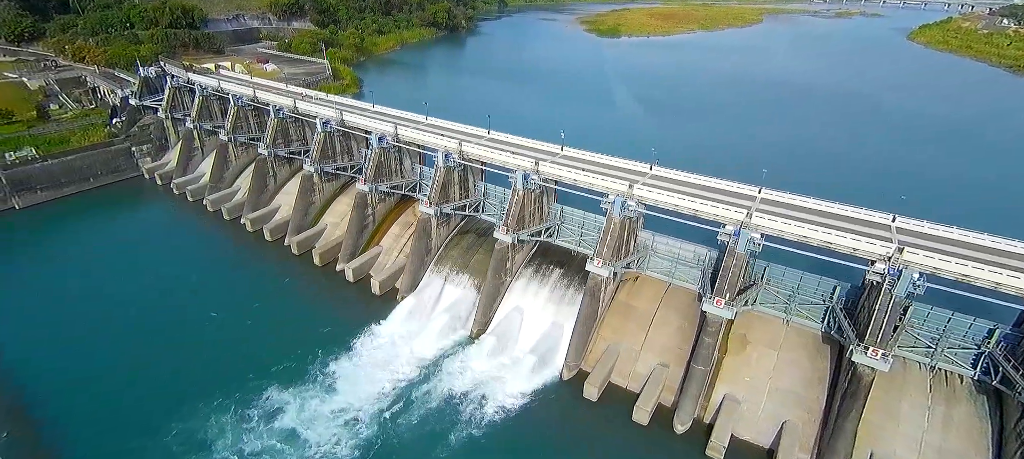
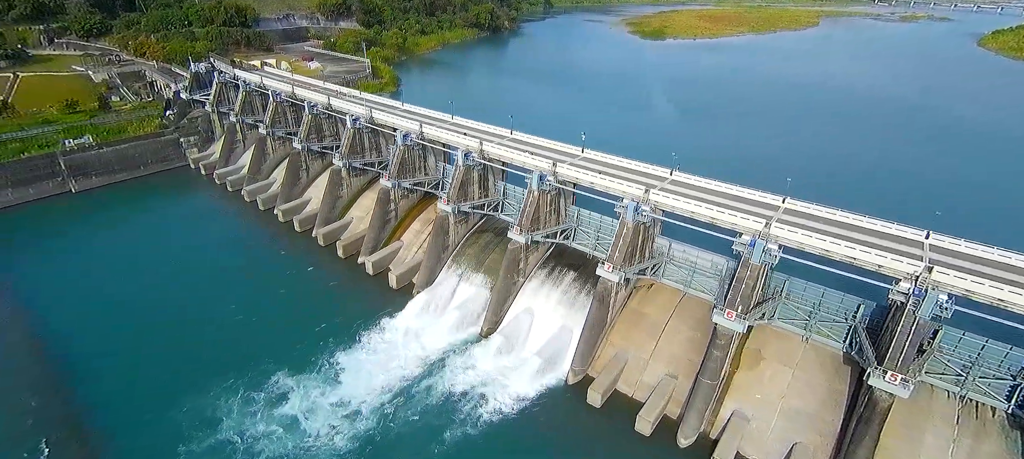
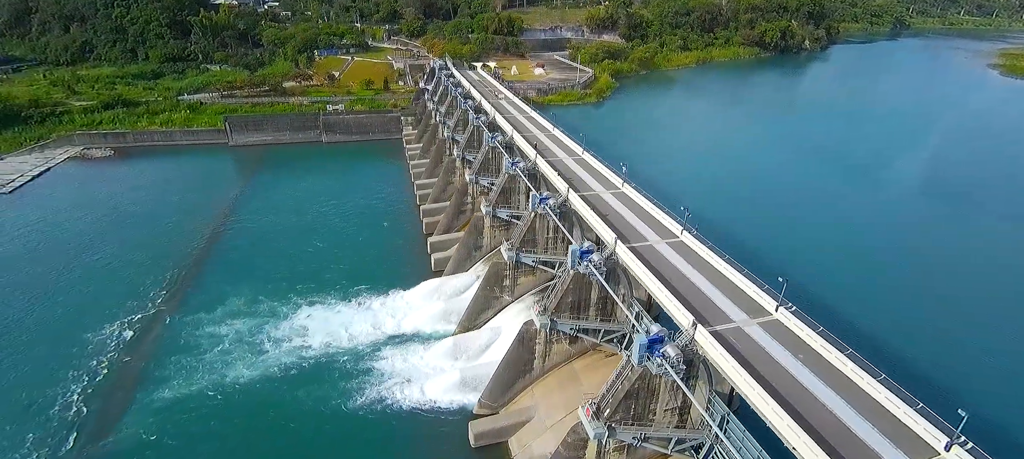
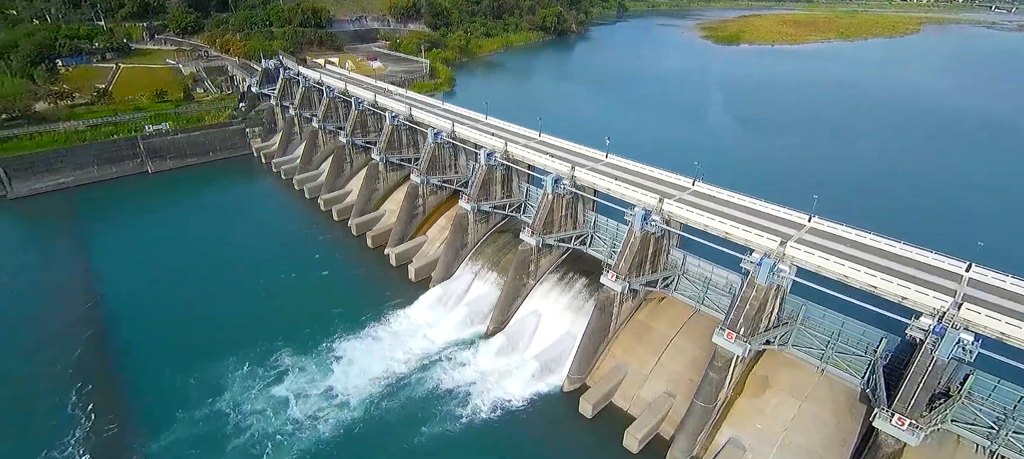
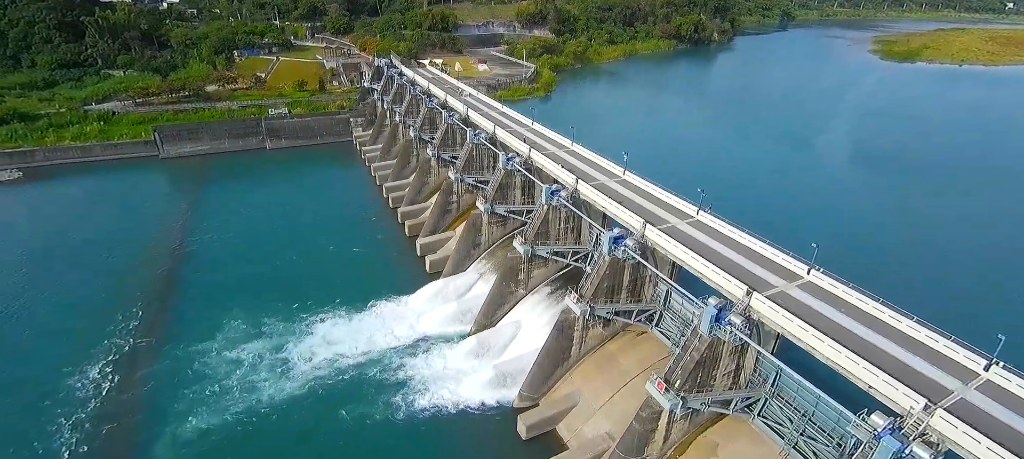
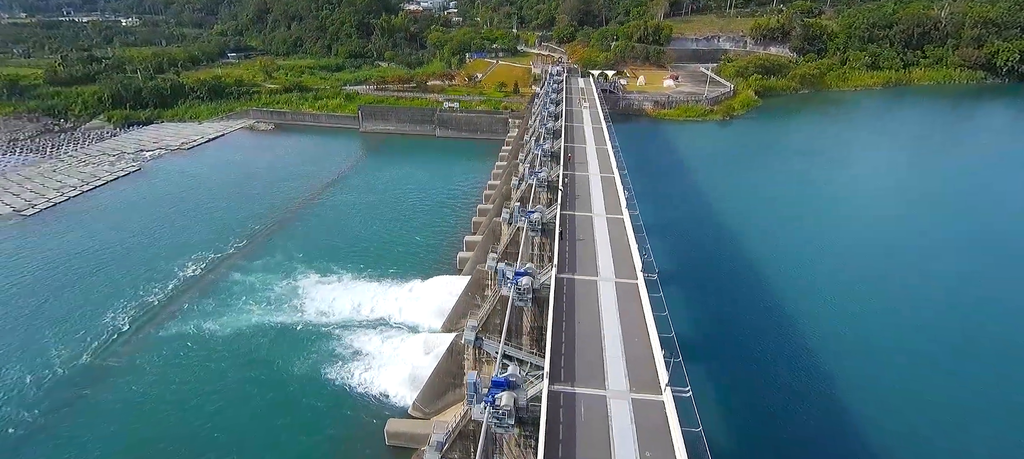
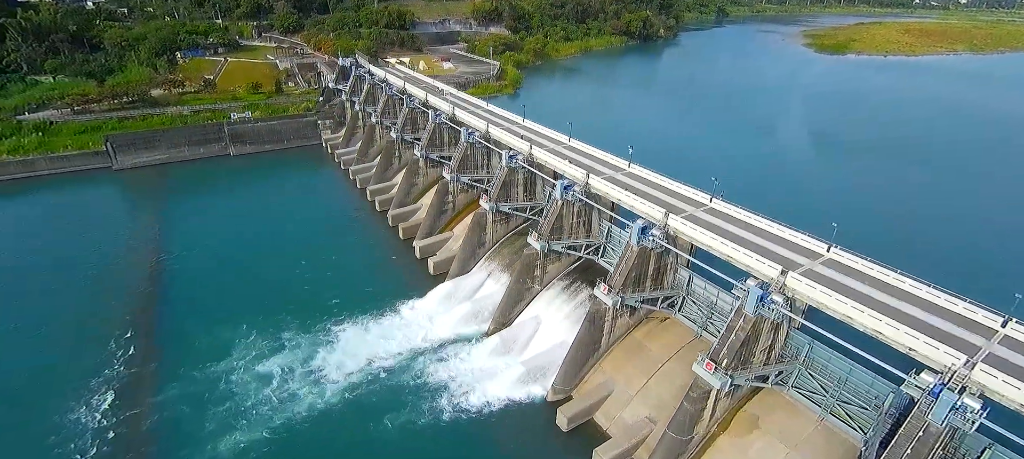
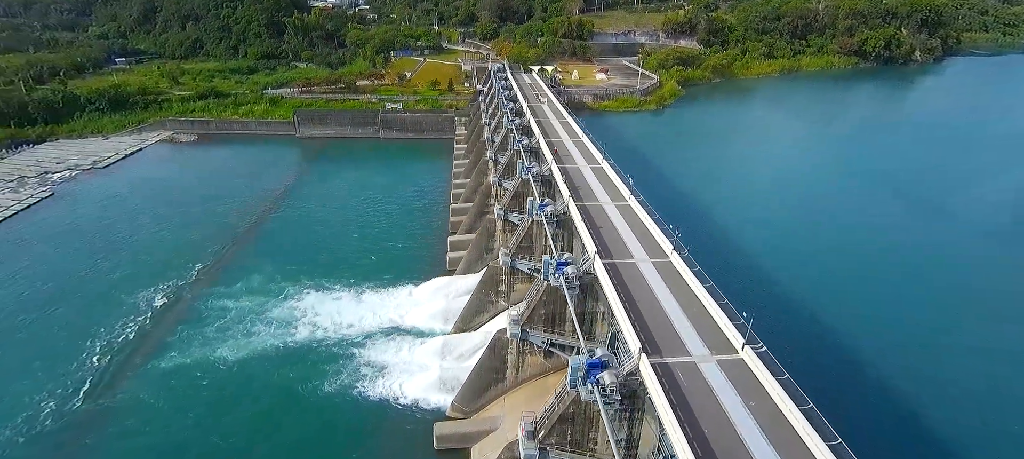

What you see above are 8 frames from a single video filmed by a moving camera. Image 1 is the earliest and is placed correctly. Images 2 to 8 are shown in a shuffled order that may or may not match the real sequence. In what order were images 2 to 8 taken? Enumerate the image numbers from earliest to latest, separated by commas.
2, 4, 7, 5, 3, 8, 6
